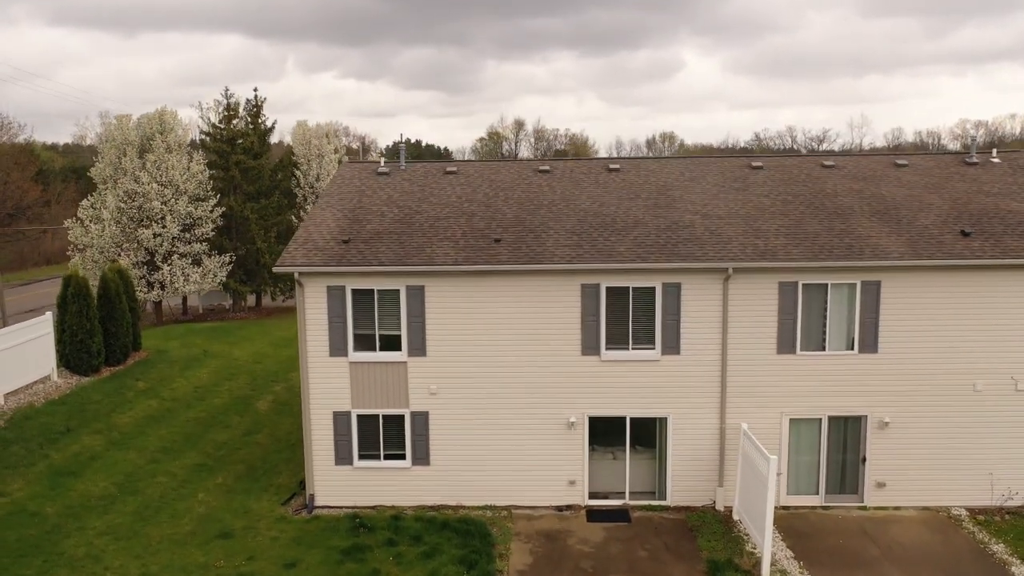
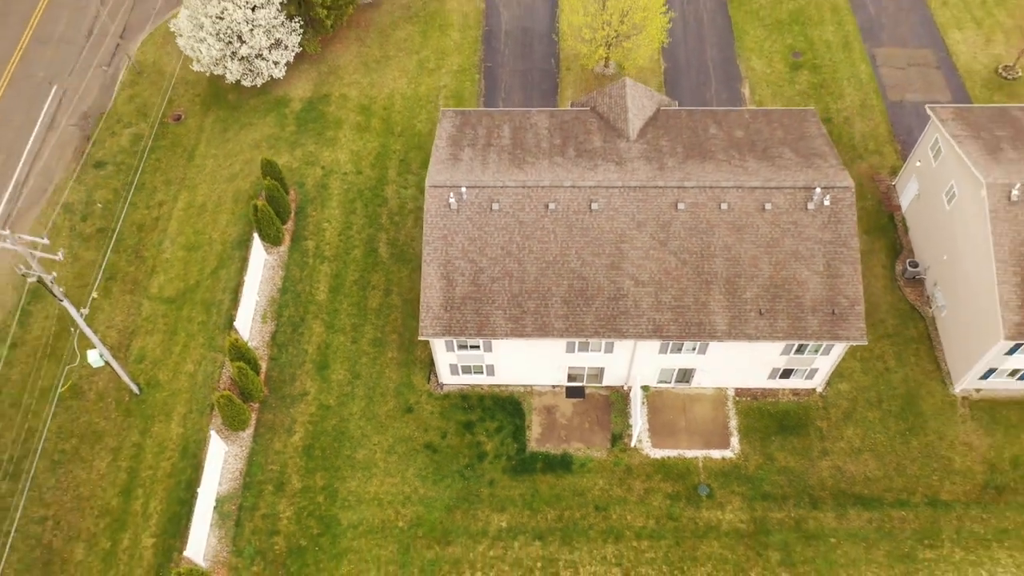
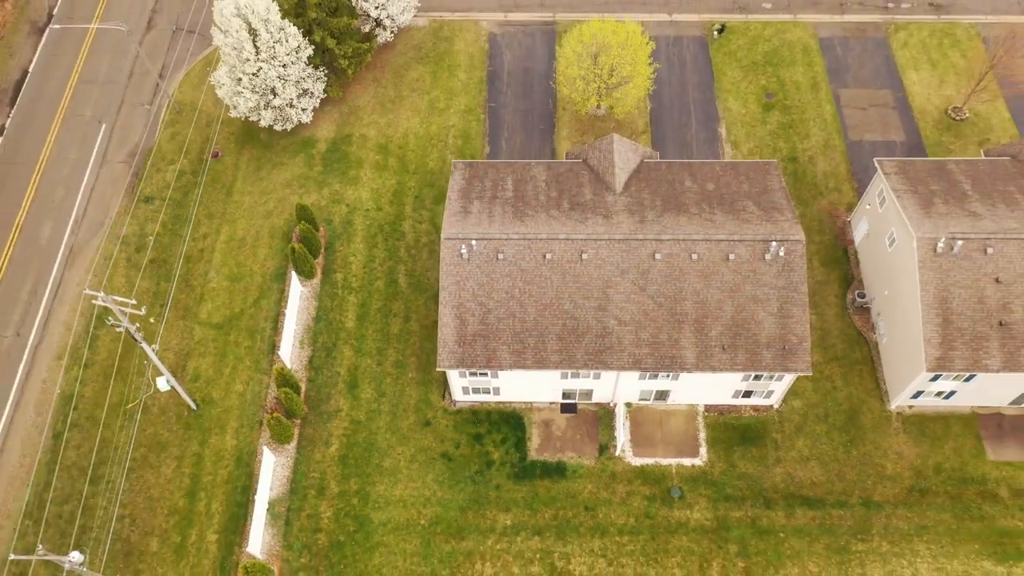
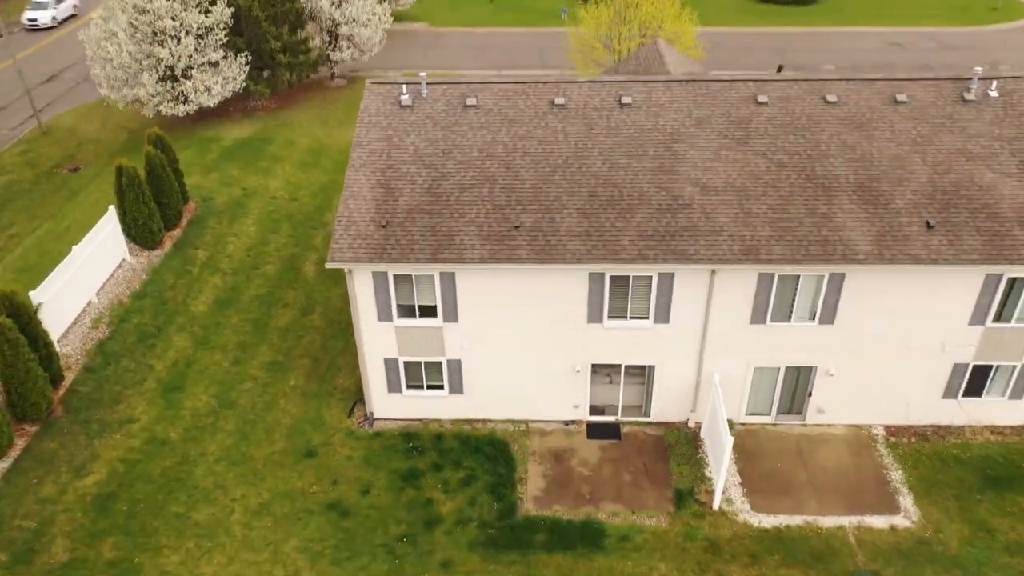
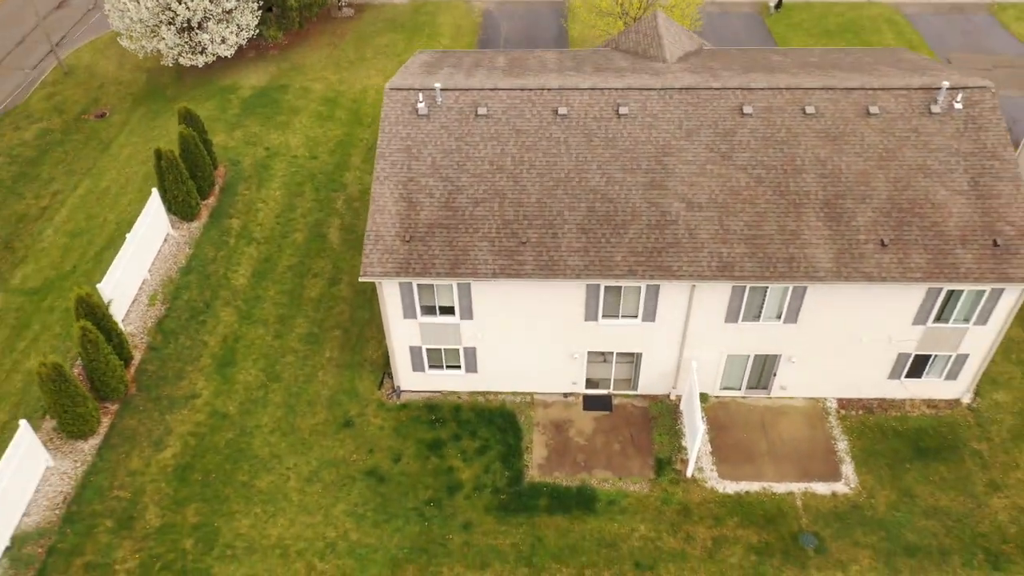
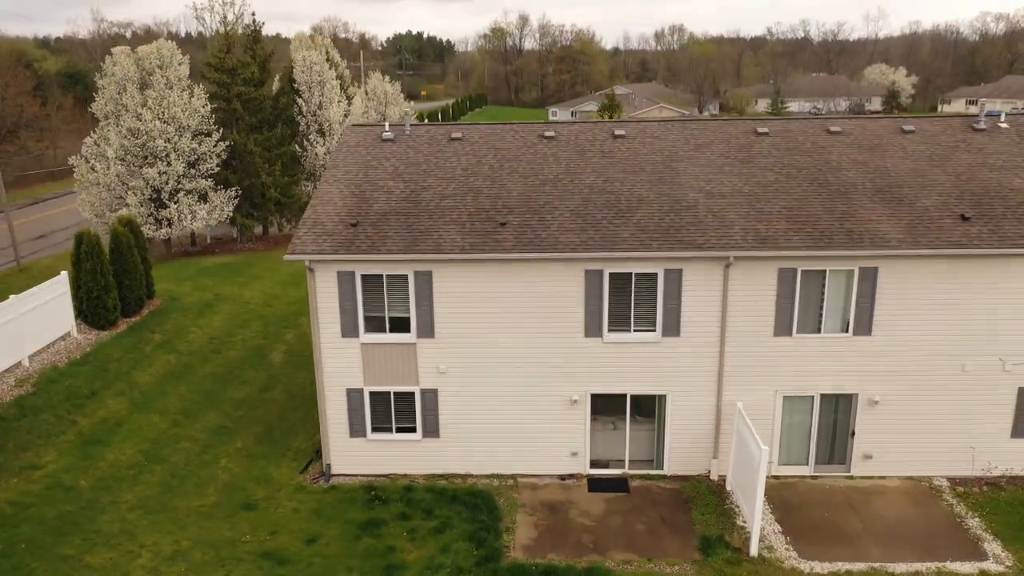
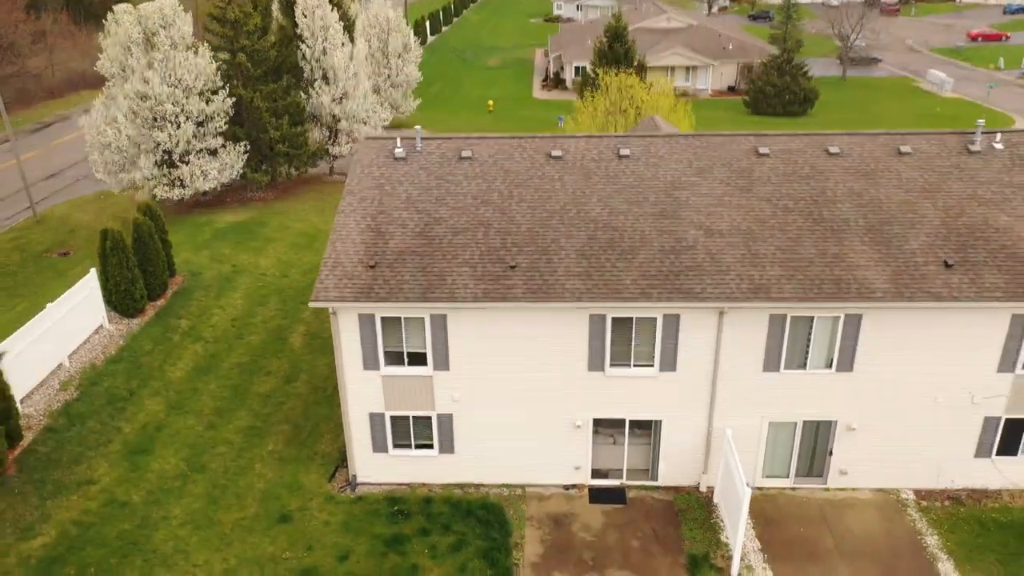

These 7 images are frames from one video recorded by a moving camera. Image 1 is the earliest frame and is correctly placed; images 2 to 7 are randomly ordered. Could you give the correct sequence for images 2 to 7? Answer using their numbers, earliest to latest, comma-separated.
6, 7, 4, 5, 2, 3
